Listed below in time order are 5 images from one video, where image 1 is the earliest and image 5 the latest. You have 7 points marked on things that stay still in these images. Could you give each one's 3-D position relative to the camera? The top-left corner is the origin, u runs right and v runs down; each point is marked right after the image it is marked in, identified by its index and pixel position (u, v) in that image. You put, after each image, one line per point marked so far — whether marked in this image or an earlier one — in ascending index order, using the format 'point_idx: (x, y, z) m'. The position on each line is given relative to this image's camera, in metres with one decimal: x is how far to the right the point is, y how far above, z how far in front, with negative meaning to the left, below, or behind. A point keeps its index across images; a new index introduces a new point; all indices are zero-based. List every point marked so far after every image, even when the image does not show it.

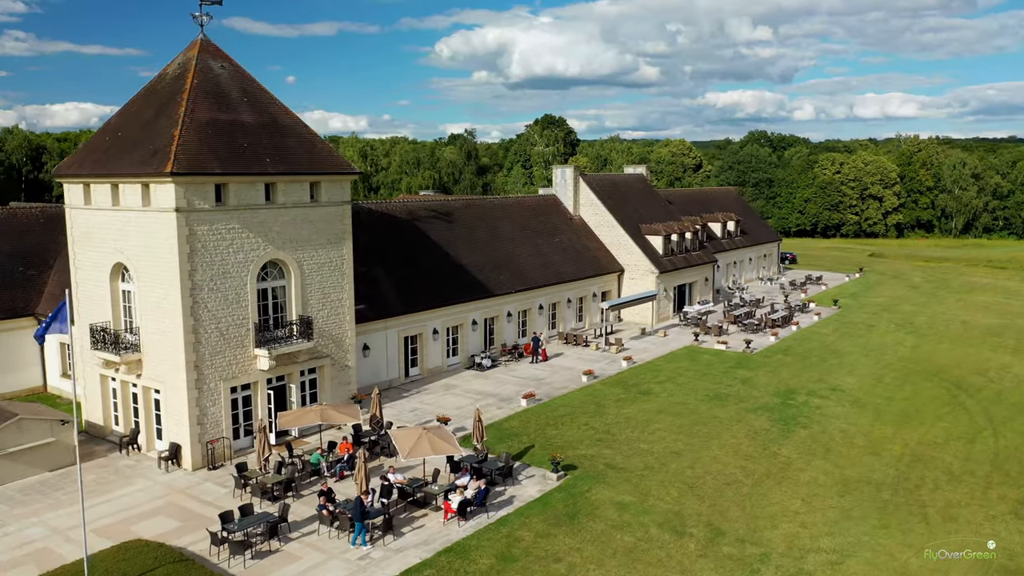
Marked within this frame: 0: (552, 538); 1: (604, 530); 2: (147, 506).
0: (+0.9, -5.5, +18.2) m
1: (+2.1, -5.5, +18.7) m
2: (-8.7, -5.2, +19.7) m
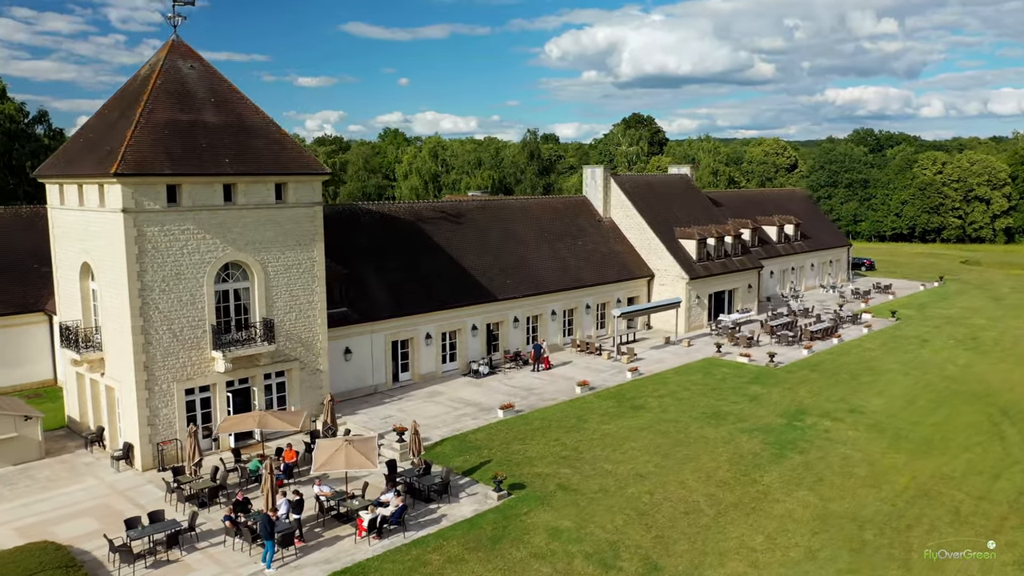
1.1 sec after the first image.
0: (-1.0, -5.7, +17.0) m
1: (+0.2, -5.7, +17.4) m
2: (-10.3, -5.2, +19.7) m
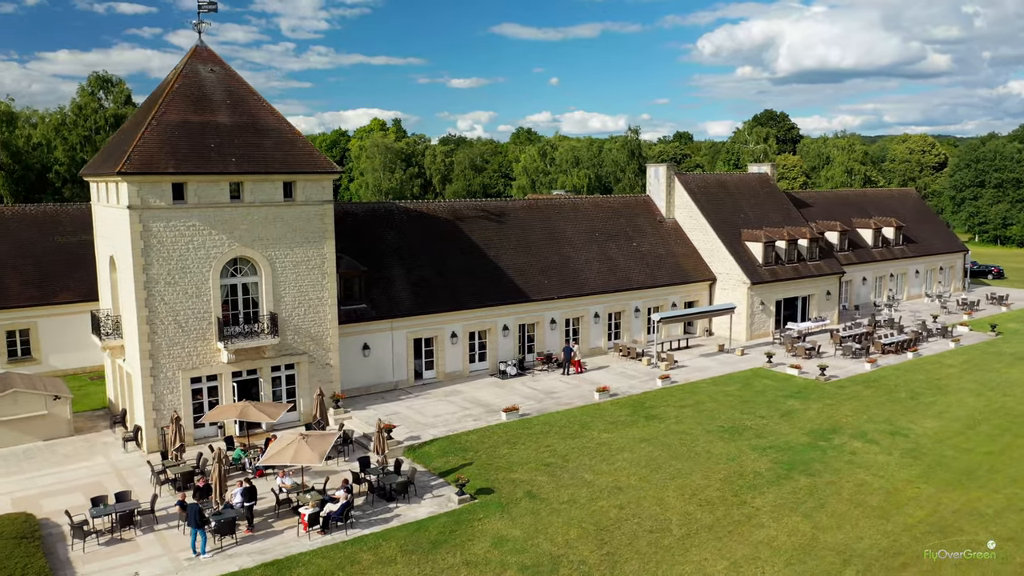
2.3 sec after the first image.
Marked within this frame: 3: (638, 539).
0: (-2.5, -5.7, +16.9) m
1: (-1.2, -5.7, +17.0) m
2: (-11.2, -4.9, +21.2) m
3: (+2.8, -5.6, +18.5) m
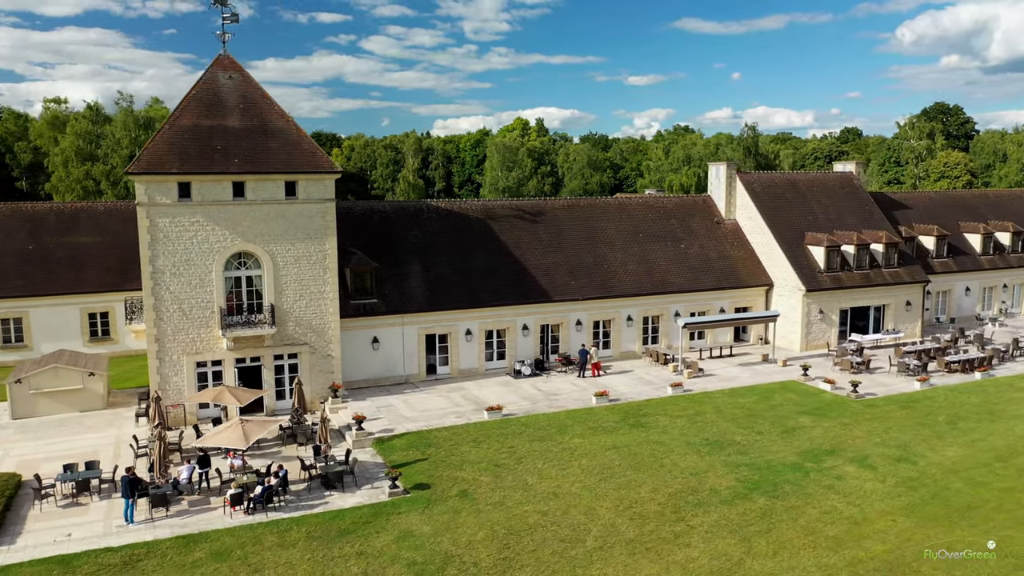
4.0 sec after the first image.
0: (-4.8, -5.6, +17.6) m
1: (-3.5, -5.6, +17.5) m
2: (-12.3, -4.6, +23.7) m
3: (+0.7, -5.6, +18.1) m
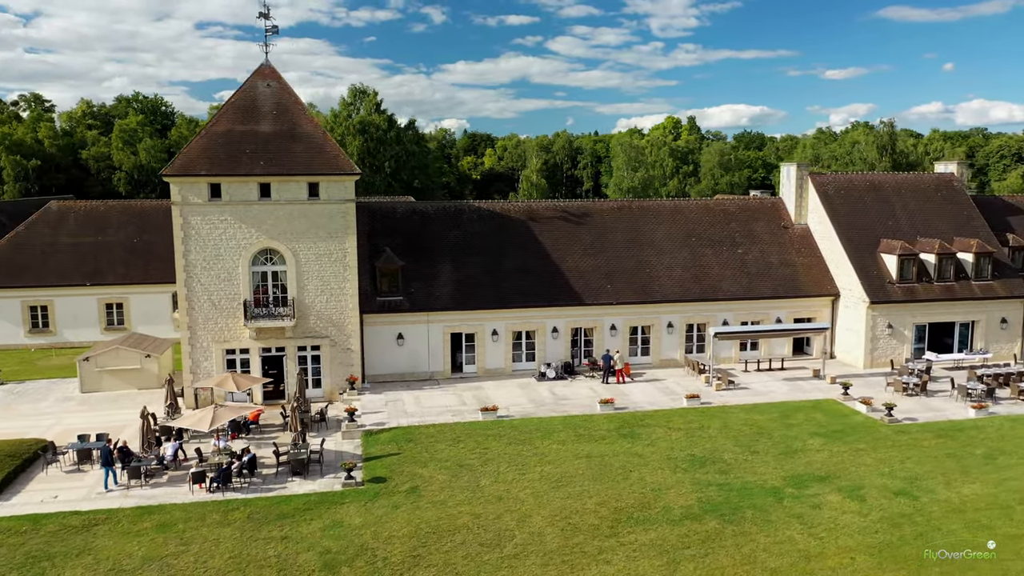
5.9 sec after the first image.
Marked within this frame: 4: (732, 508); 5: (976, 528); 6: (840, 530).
0: (-6.6, -5.5, +18.9) m
1: (-5.3, -5.6, +18.5) m
2: (-12.6, -4.3, +26.4) m
3: (-1.1, -5.7, +18.2) m
4: (+5.4, -5.3, +19.9) m
5: (+10.7, -5.6, +19.0) m
6: (+7.6, -5.6, +19.0) m
